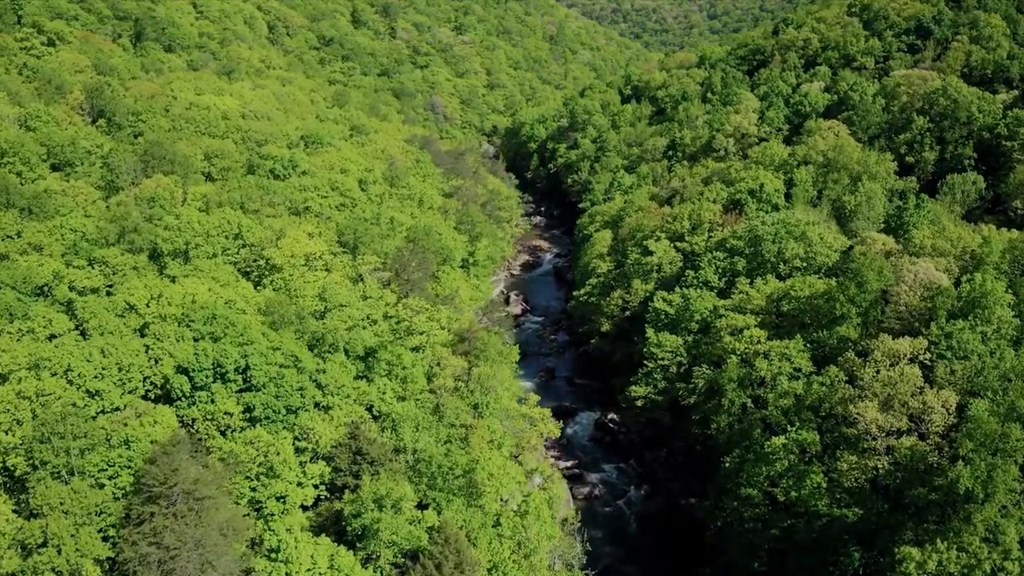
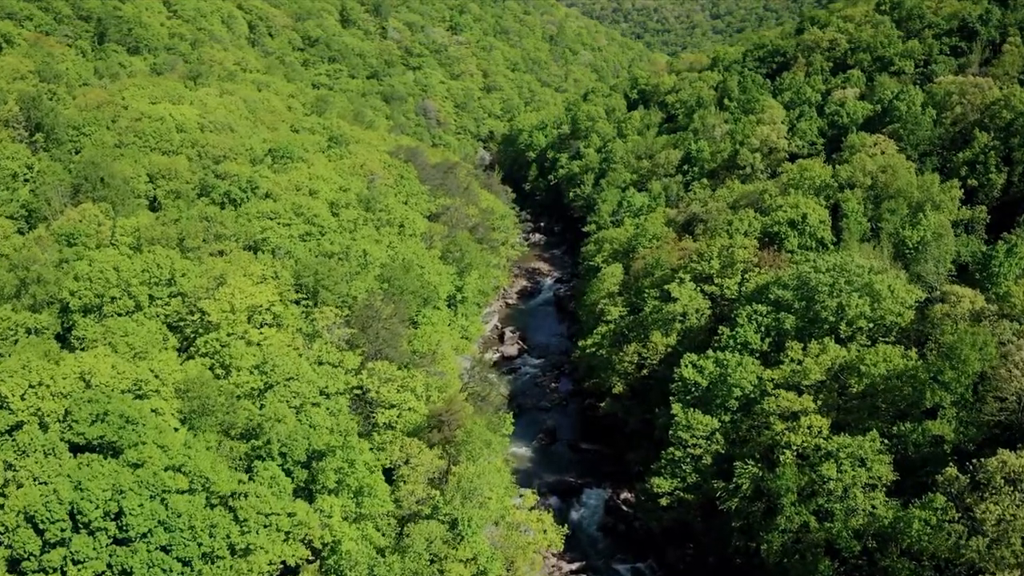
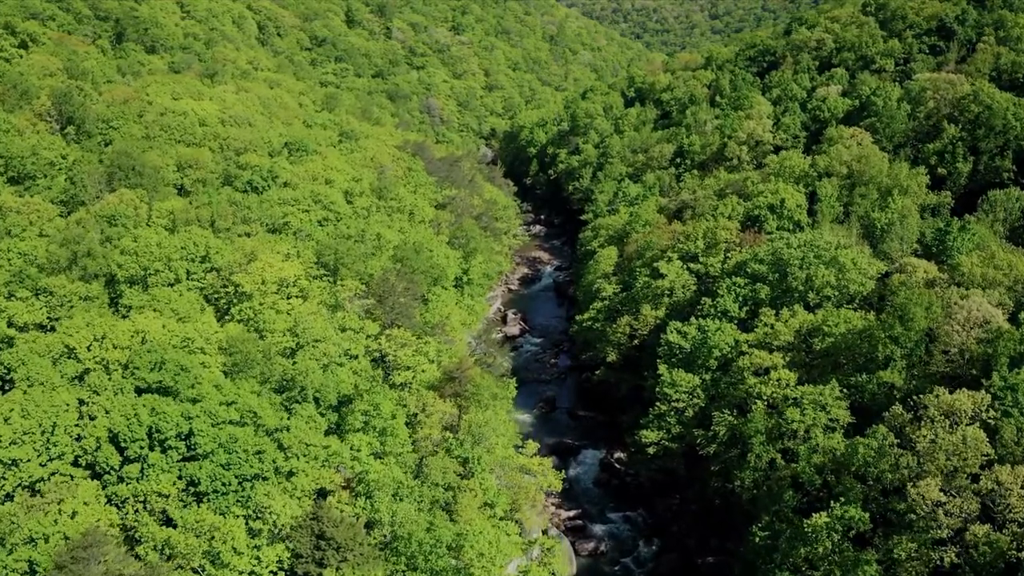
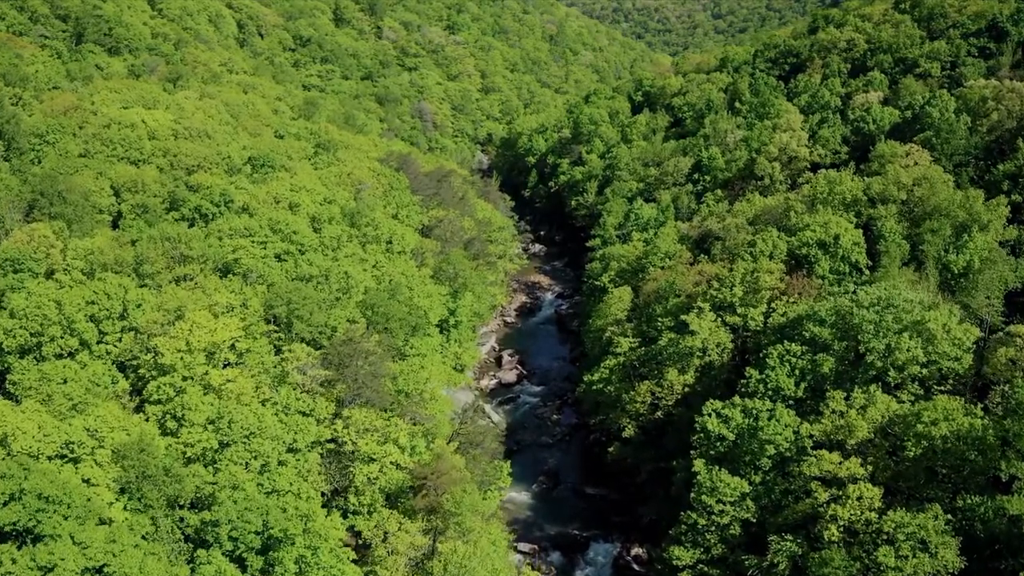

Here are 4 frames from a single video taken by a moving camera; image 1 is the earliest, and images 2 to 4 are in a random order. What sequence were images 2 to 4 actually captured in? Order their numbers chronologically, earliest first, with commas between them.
3, 2, 4
